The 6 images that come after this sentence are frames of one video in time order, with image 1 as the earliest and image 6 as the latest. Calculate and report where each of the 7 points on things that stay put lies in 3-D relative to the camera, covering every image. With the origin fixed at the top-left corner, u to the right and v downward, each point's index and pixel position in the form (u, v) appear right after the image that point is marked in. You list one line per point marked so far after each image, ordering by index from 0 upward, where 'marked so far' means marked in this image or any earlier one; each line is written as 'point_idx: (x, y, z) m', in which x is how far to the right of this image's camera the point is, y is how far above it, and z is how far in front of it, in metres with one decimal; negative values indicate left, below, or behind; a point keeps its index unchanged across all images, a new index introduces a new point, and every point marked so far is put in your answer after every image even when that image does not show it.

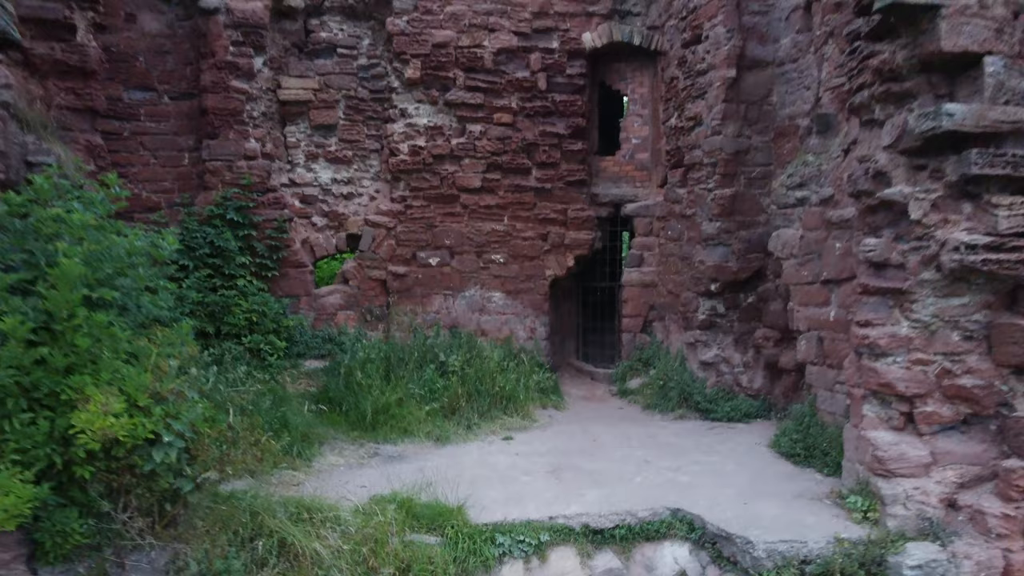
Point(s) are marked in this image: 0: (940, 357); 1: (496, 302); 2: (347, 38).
0: (+1.3, -0.2, +2.3) m
1: (-0.1, -0.1, +4.7) m
2: (-1.0, +1.5, +4.7) m
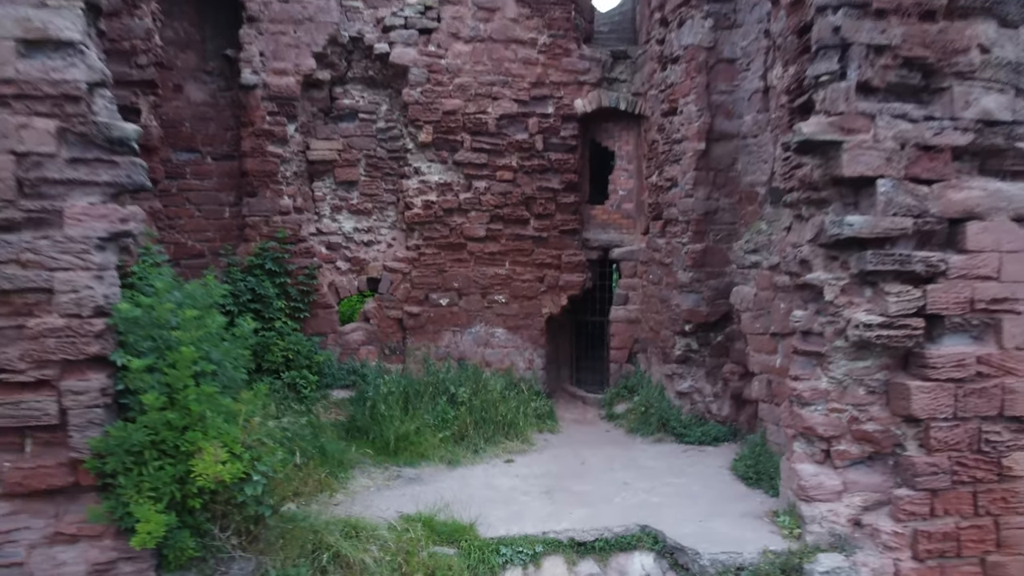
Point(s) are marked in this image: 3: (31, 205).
0: (+1.3, -0.4, +2.9) m
1: (-0.1, -0.3, +5.4) m
2: (-1.0, +1.2, +5.3) m
3: (-1.4, +0.2, +2.3) m
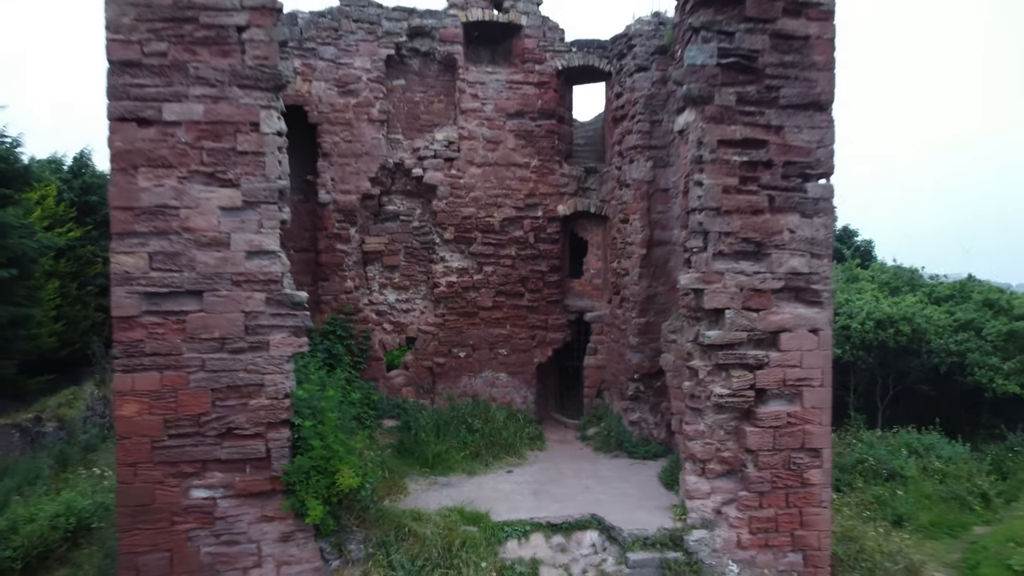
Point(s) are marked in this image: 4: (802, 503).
0: (+1.3, -1.0, +4.9) m
1: (-0.1, -0.8, +7.3) m
2: (-1.0, +0.7, +7.2) m
3: (-1.4, -0.3, +4.3) m
4: (+1.8, -1.3, +4.8) m
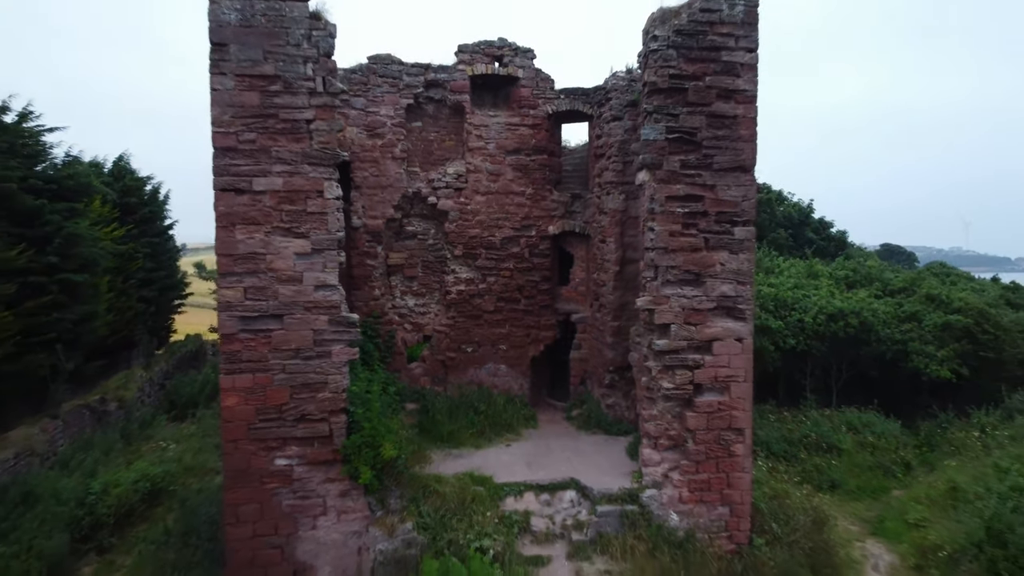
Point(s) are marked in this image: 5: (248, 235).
0: (+1.3, -1.1, +6.5) m
1: (-0.1, -0.9, +8.9) m
2: (-1.0, +0.6, +8.7) m
3: (-1.4, -0.4, +5.8) m
4: (+1.8, -1.5, +6.4) m
5: (-1.9, +0.4, +5.7) m
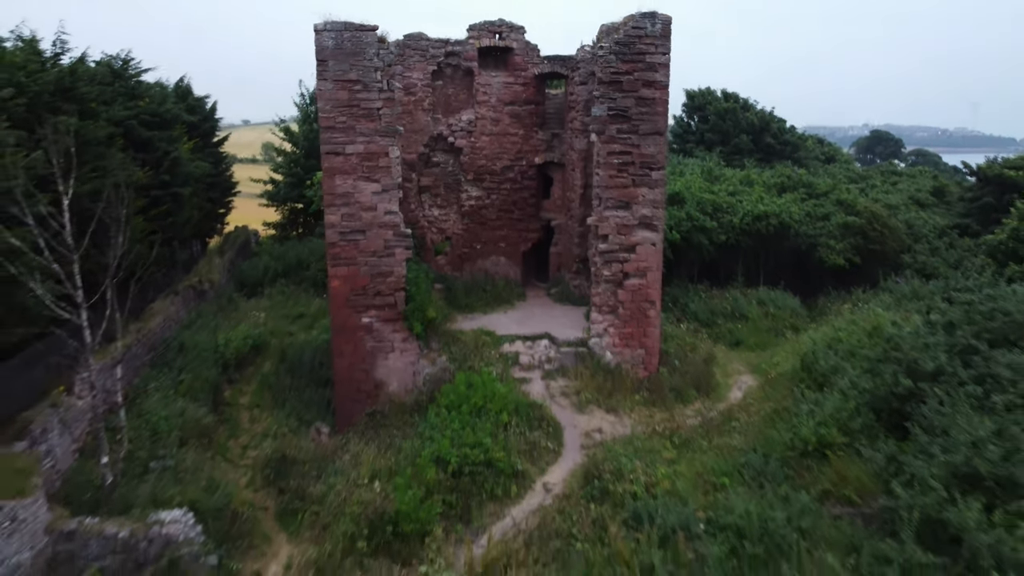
0: (+1.2, -0.1, +10.1) m
1: (-0.2, +0.4, +12.5) m
2: (-1.0, +2.0, +12.1) m
3: (-1.5, +0.4, +9.4) m
4: (+1.7, -0.5, +10.1) m
5: (-2.0, +1.2, +9.1) m
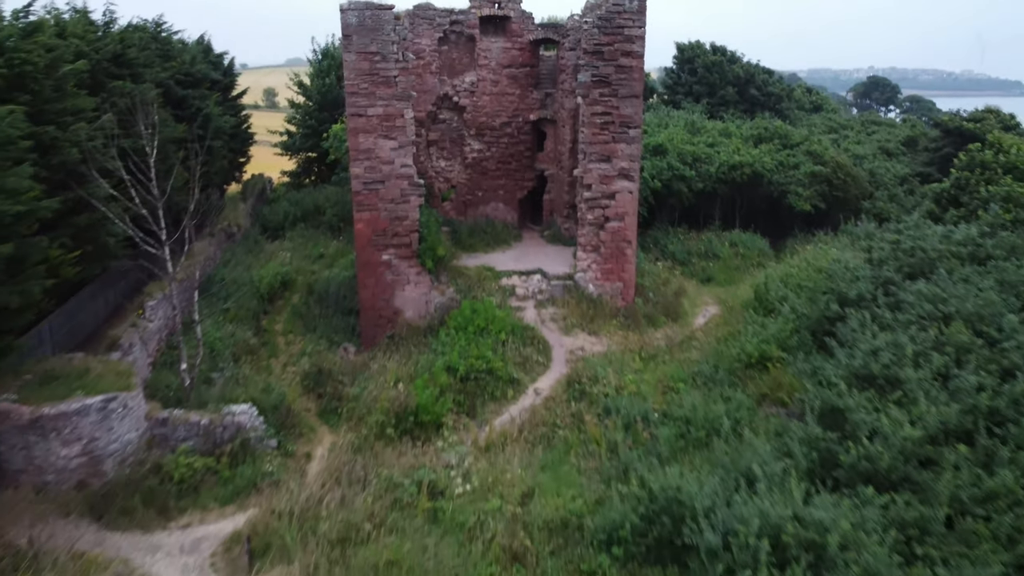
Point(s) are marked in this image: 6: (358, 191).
0: (+1.2, +0.7, +11.8) m
1: (-0.2, +1.5, +14.2) m
2: (-1.1, +3.0, +13.7) m
3: (-1.5, +1.3, +11.1) m
4: (+1.7, +0.4, +11.9) m
5: (-2.0, +2.0, +10.7) m
6: (-2.1, +1.3, +10.9) m
